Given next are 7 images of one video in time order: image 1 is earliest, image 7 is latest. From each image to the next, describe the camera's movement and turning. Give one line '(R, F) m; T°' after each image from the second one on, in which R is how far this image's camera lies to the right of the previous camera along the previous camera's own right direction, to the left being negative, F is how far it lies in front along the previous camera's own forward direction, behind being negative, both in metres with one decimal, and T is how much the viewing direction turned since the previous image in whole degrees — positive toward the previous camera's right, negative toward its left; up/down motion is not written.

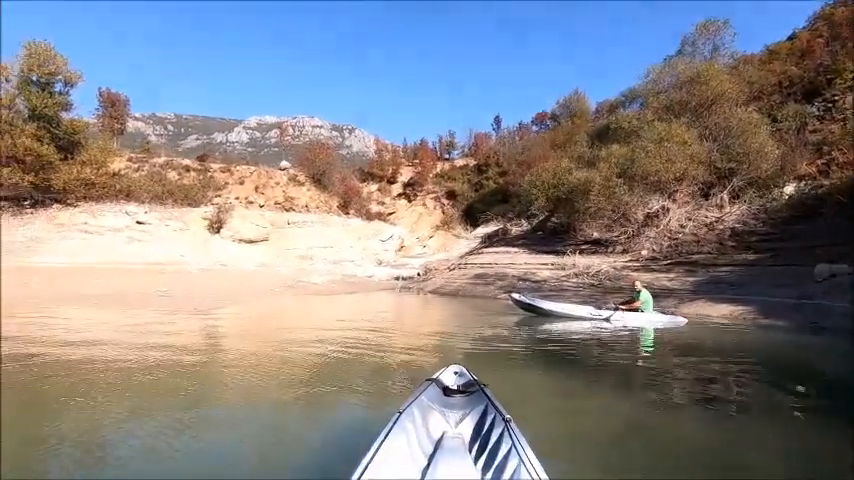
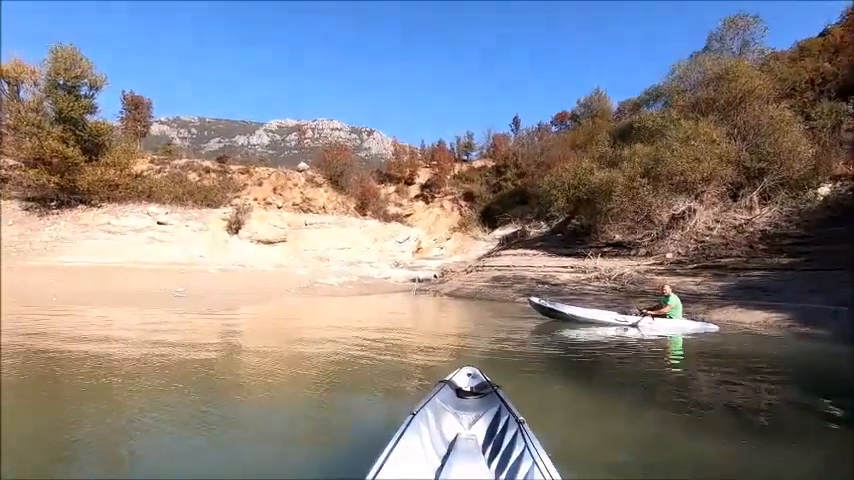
(0.0, +0.3) m; -2°
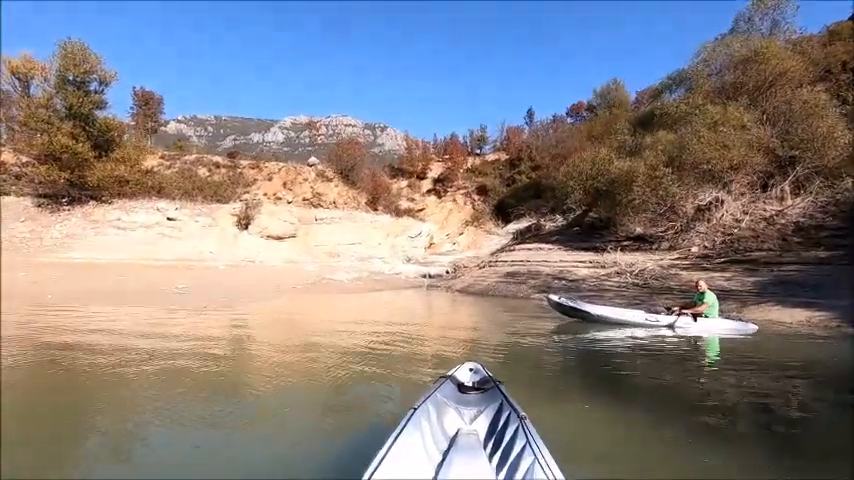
(+0.1, +0.5) m; -1°
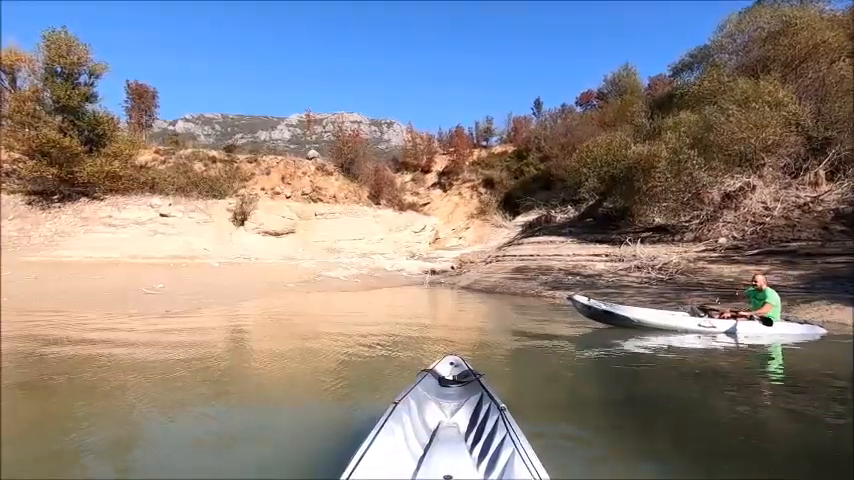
(+0.1, +0.9) m; -1°
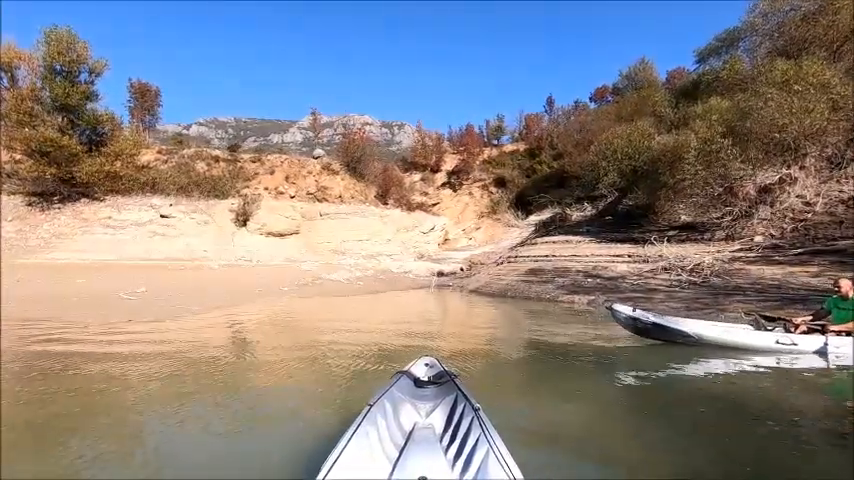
(+0.1, +0.8) m; -1°
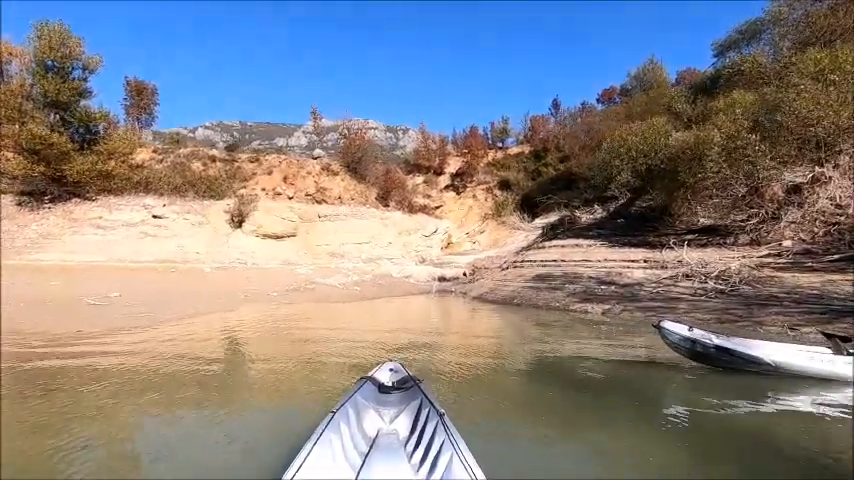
(+0.1, +0.7) m; 0°
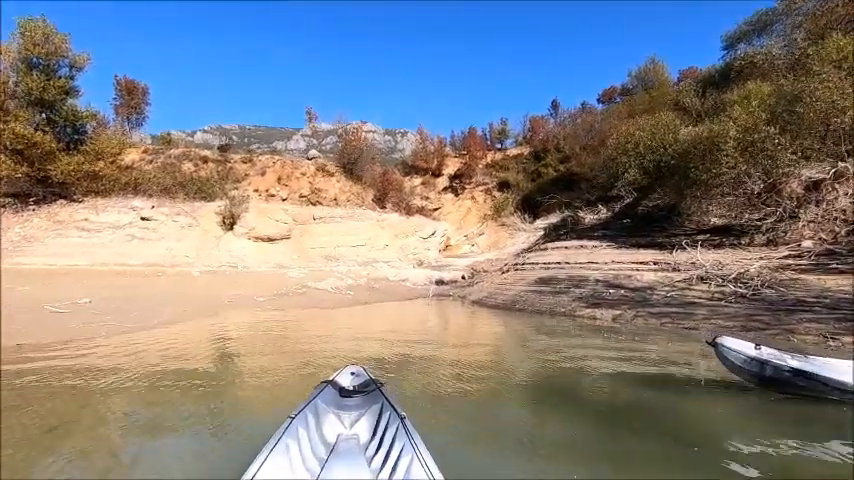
(0.0, +0.5) m; 0°
